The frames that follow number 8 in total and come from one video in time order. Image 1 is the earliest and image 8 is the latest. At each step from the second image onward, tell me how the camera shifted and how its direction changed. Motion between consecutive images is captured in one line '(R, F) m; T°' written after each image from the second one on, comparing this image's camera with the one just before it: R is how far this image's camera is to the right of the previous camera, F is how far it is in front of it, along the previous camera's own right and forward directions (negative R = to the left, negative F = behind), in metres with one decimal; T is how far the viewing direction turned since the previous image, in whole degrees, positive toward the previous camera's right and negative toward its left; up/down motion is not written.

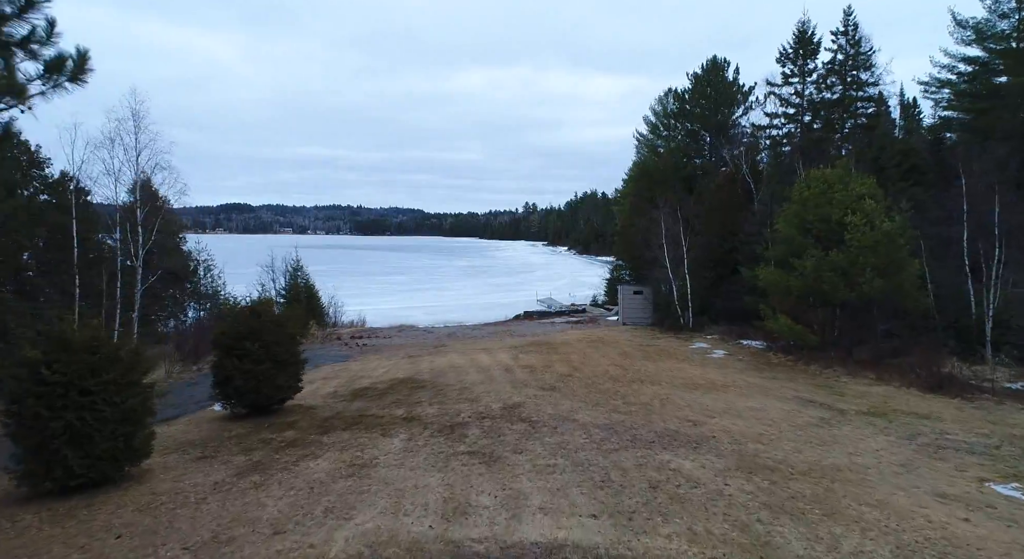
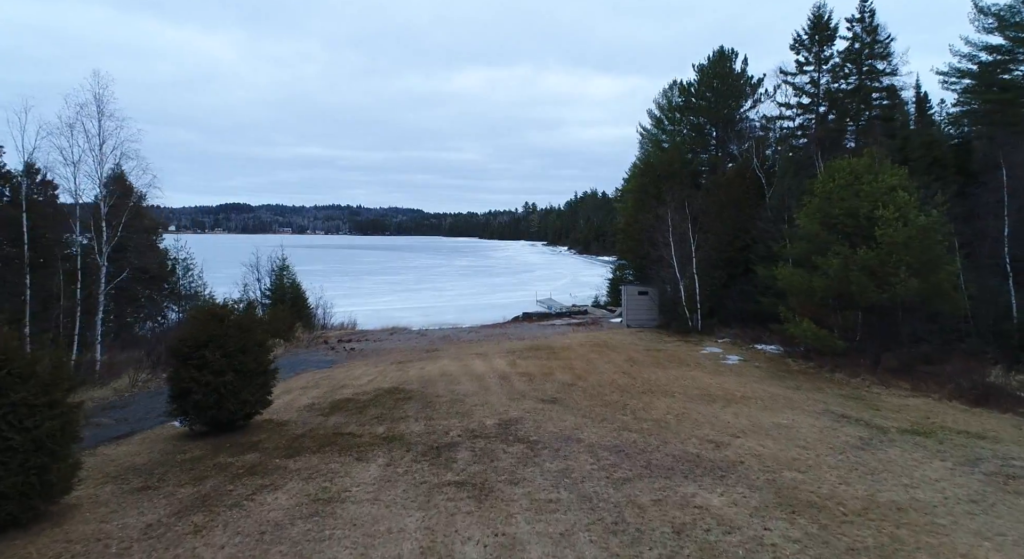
(+0.1, +1.1) m; 0°
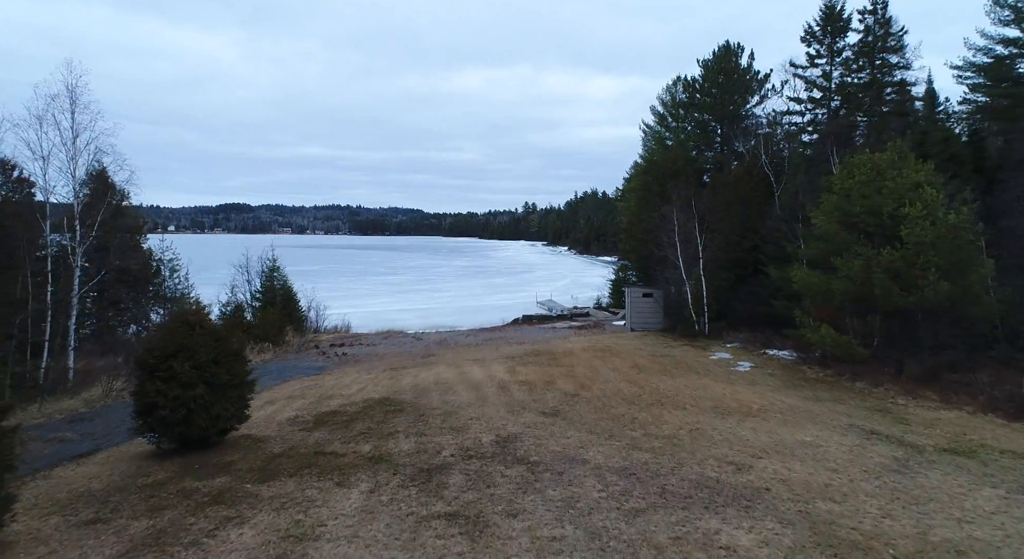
(0.0, +0.7) m; 0°
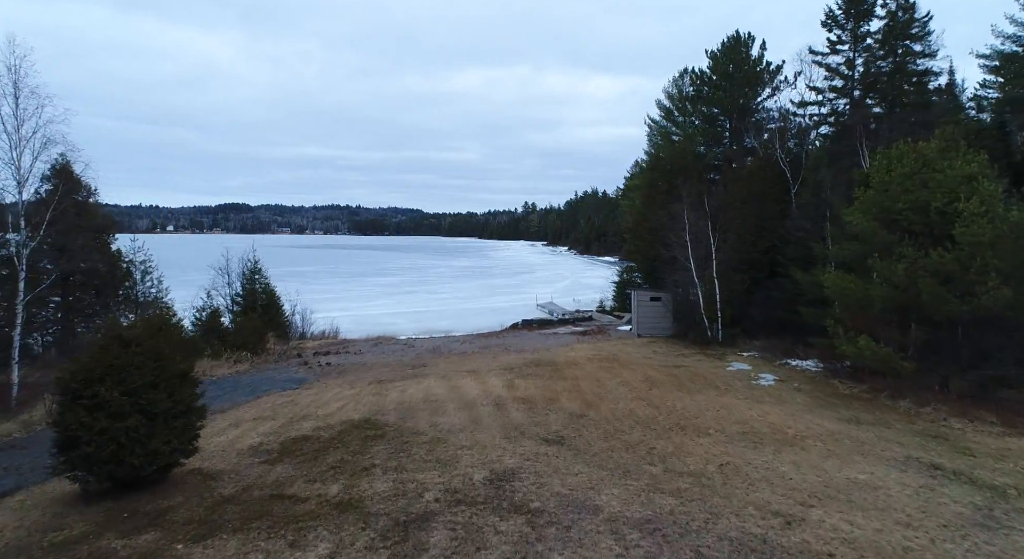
(0.0, +1.3) m; 0°
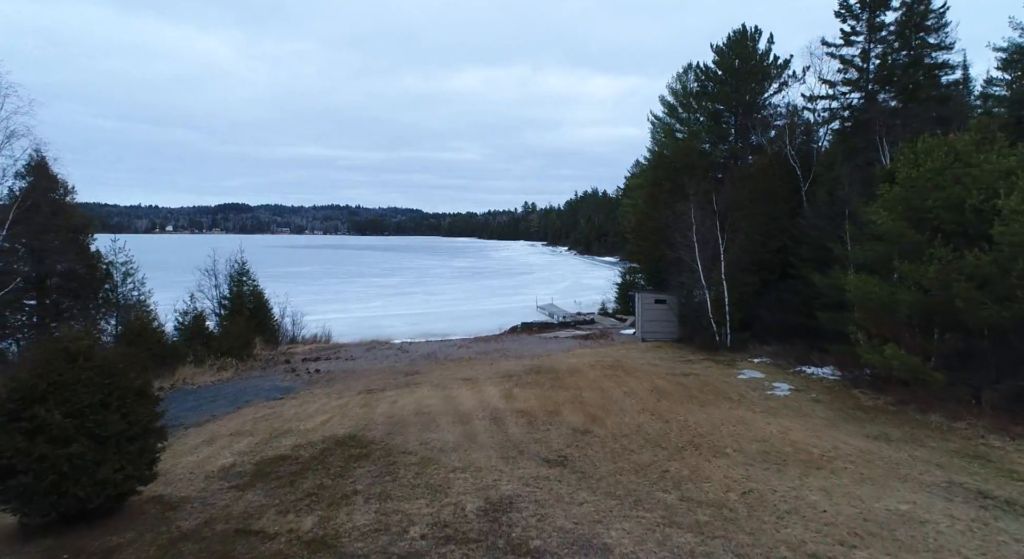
(0.0, +0.7) m; 0°
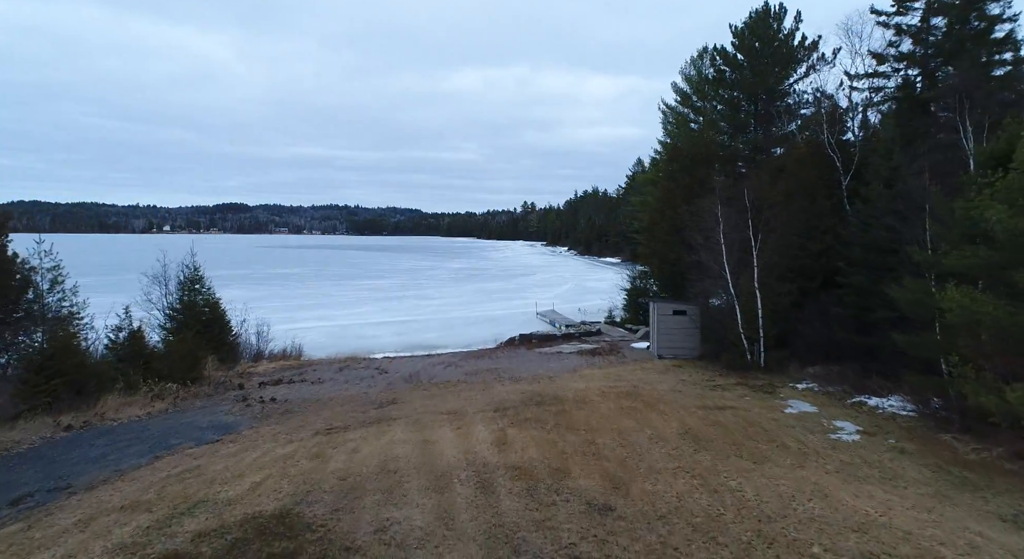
(+0.1, +2.3) m; 0°
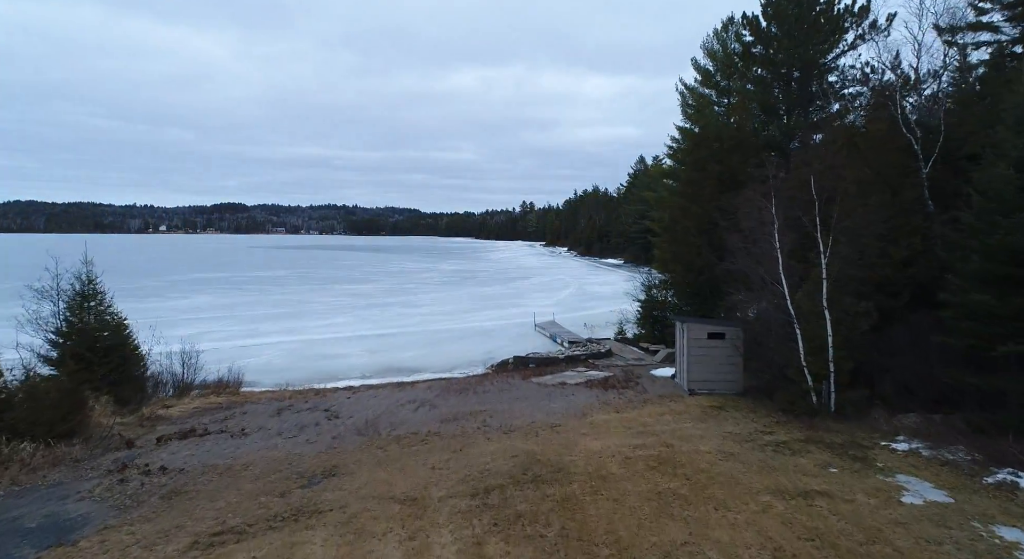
(+0.2, +3.3) m; 0°
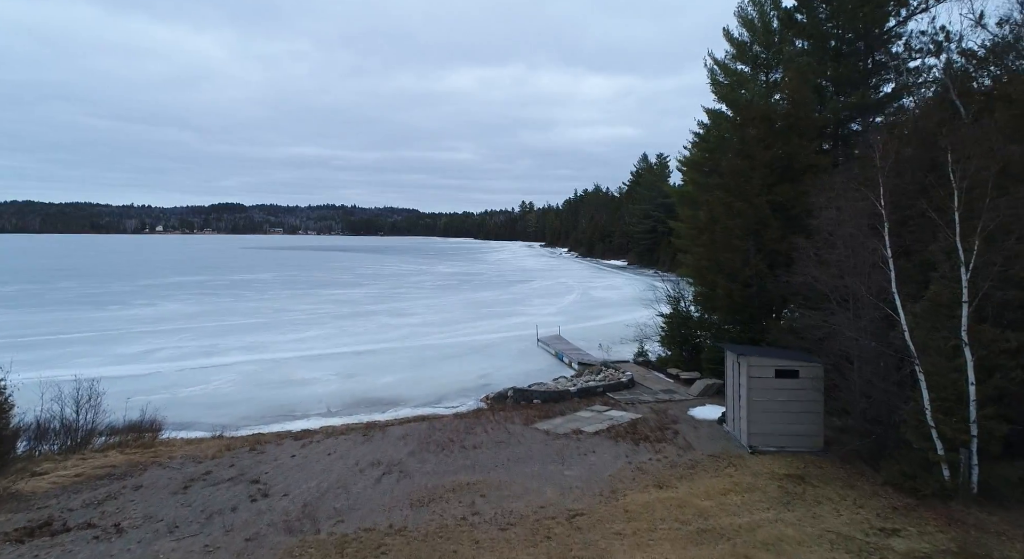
(0.0, +3.1) m; 0°
